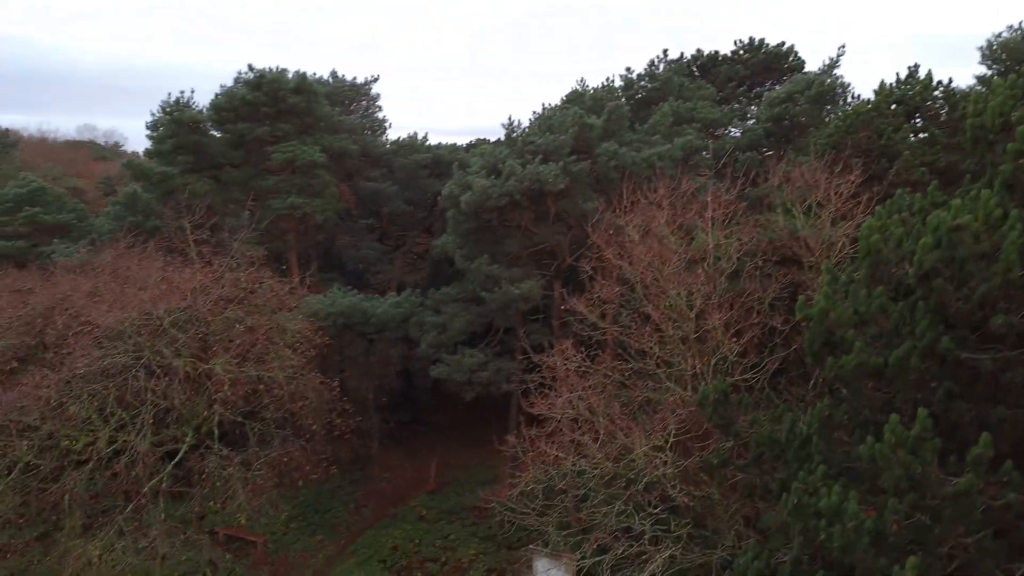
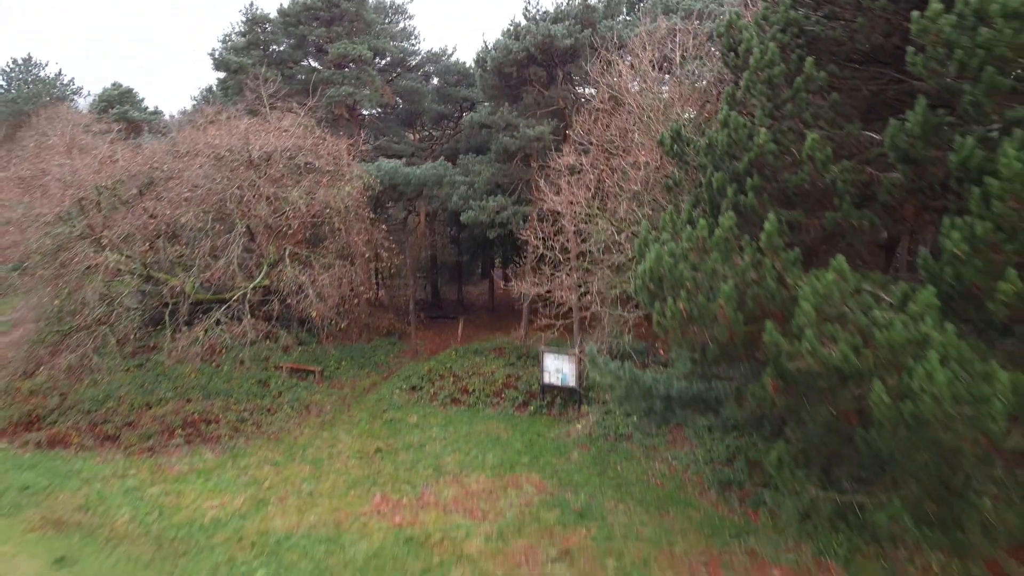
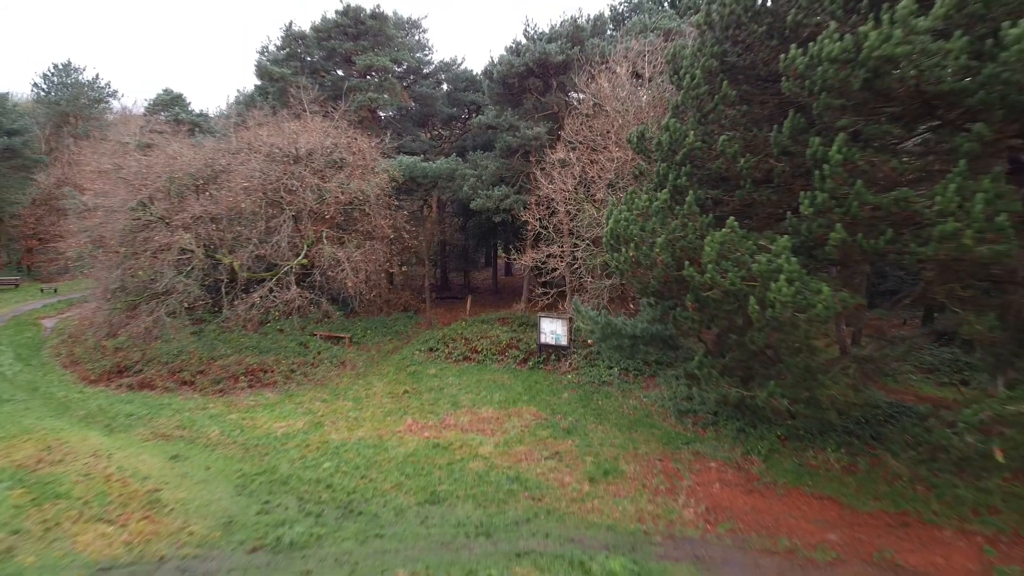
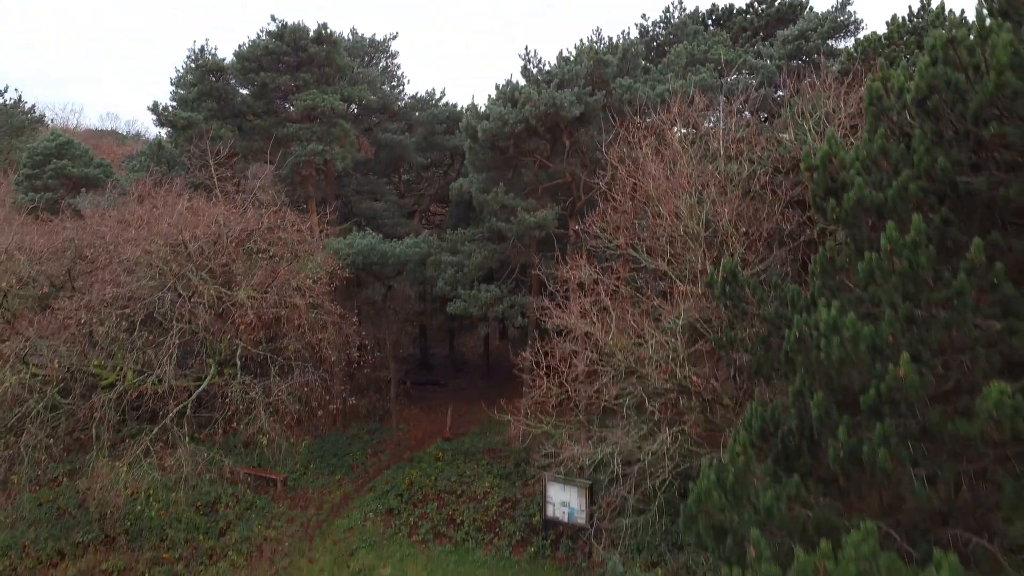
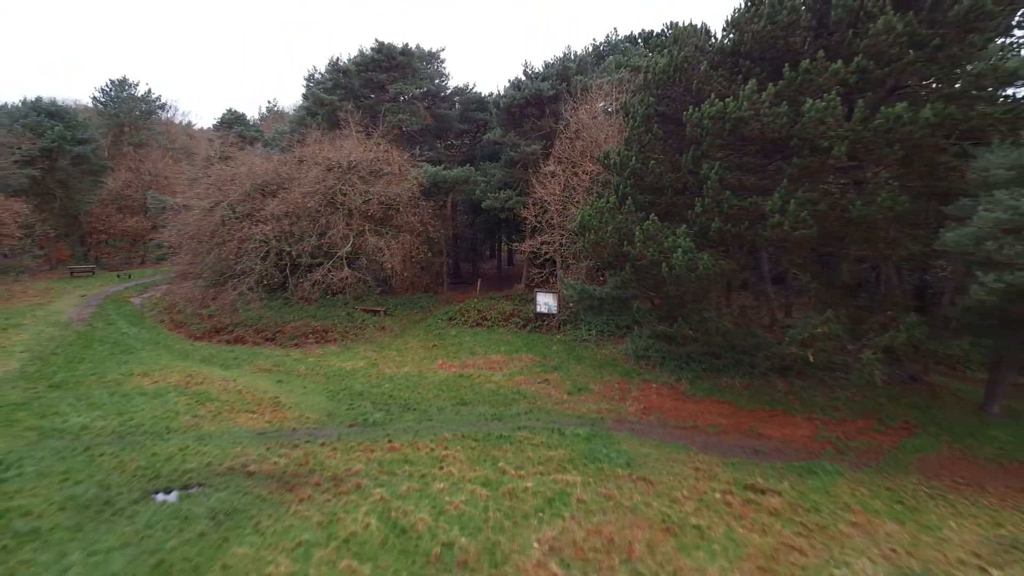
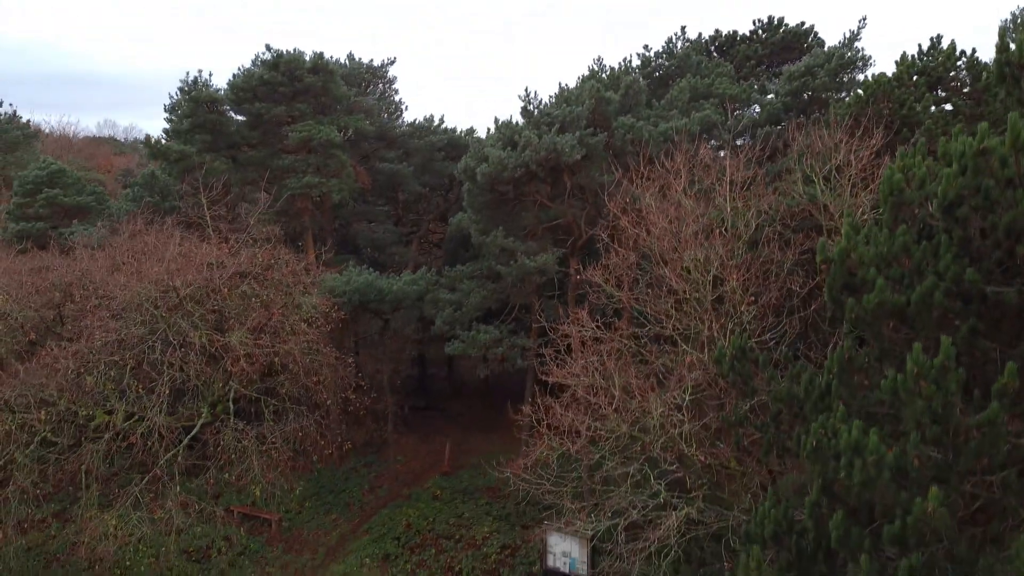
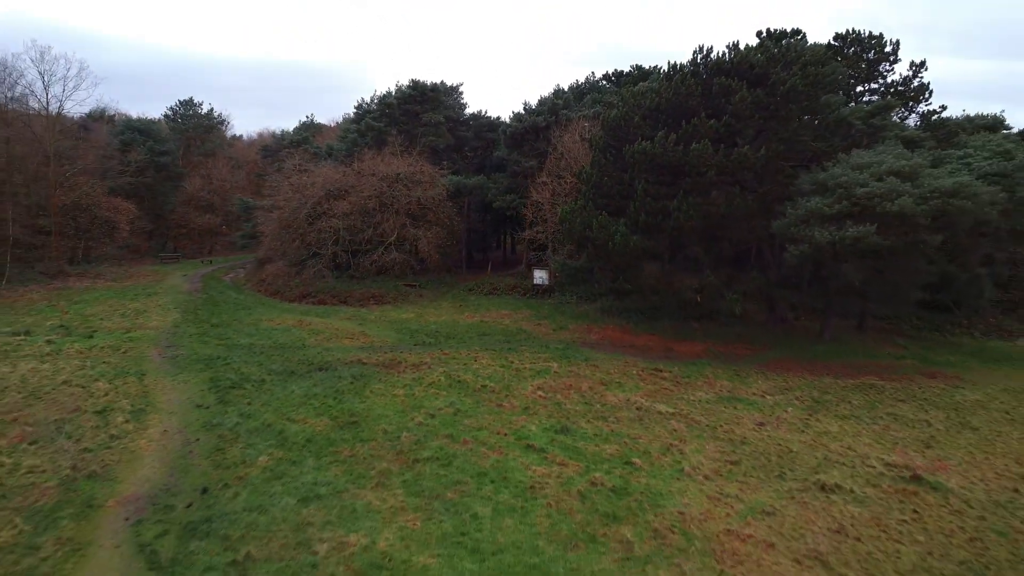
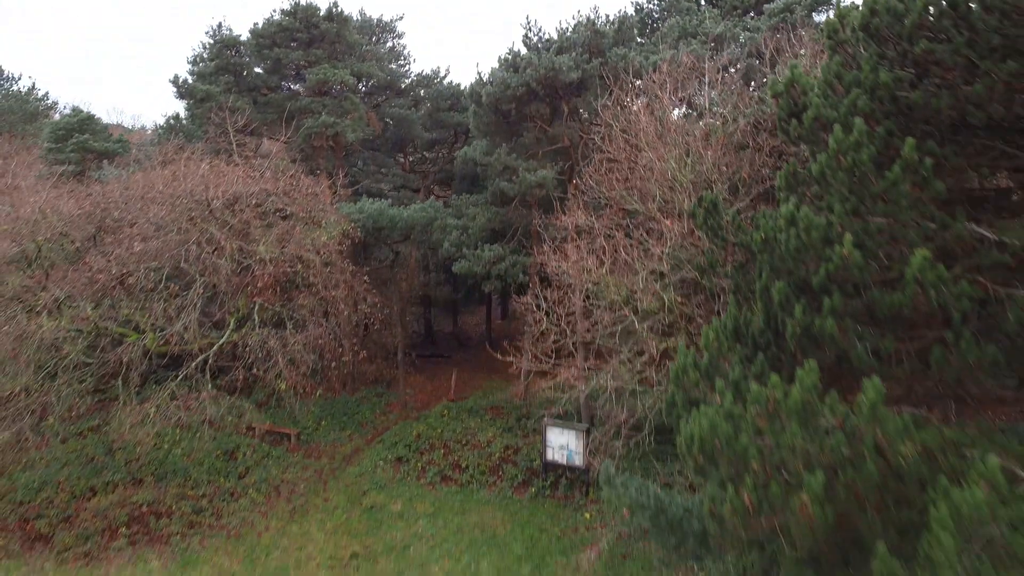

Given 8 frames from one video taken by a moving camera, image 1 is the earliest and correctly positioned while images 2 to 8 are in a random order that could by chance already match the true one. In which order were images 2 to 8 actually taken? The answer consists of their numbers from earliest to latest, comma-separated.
6, 4, 8, 2, 3, 5, 7
